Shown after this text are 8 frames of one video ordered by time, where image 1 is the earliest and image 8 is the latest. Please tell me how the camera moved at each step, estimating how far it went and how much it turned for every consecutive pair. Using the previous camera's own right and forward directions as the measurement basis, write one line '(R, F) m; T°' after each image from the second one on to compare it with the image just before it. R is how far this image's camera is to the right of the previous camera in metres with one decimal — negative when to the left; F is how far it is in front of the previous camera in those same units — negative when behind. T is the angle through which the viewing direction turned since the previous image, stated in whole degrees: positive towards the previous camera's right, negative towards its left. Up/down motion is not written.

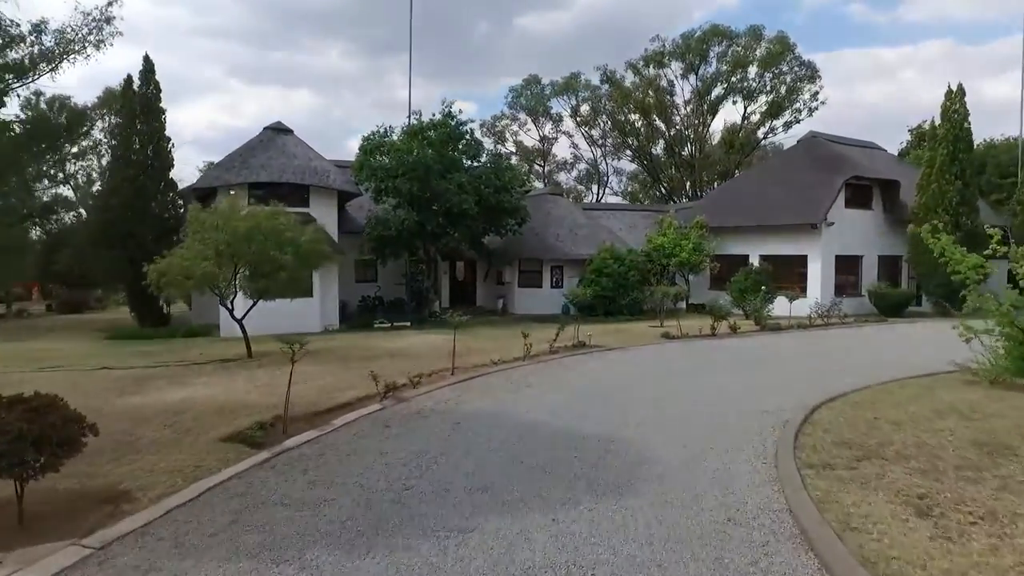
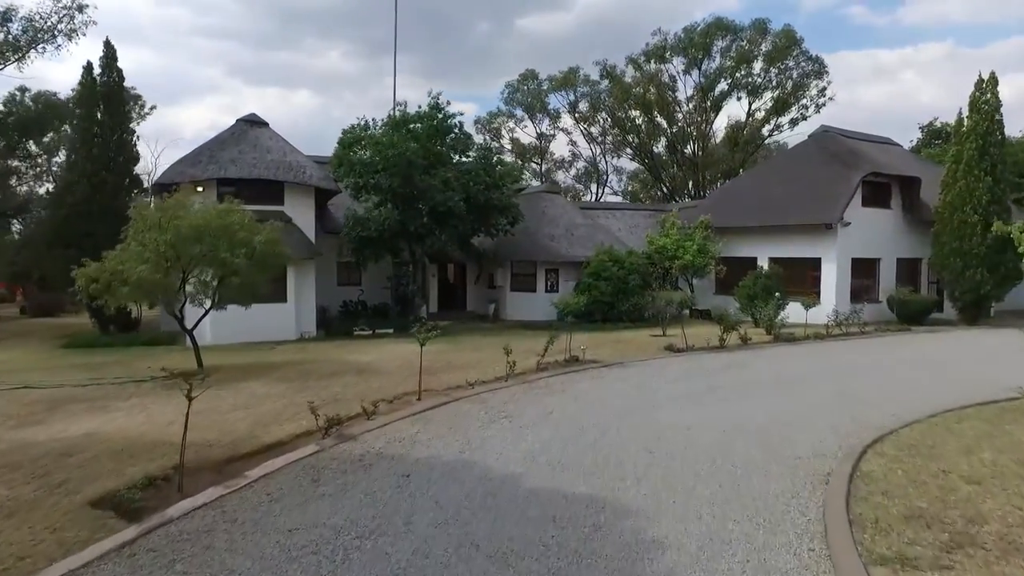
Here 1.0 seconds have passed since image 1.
(+0.3, +1.7) m; 0°
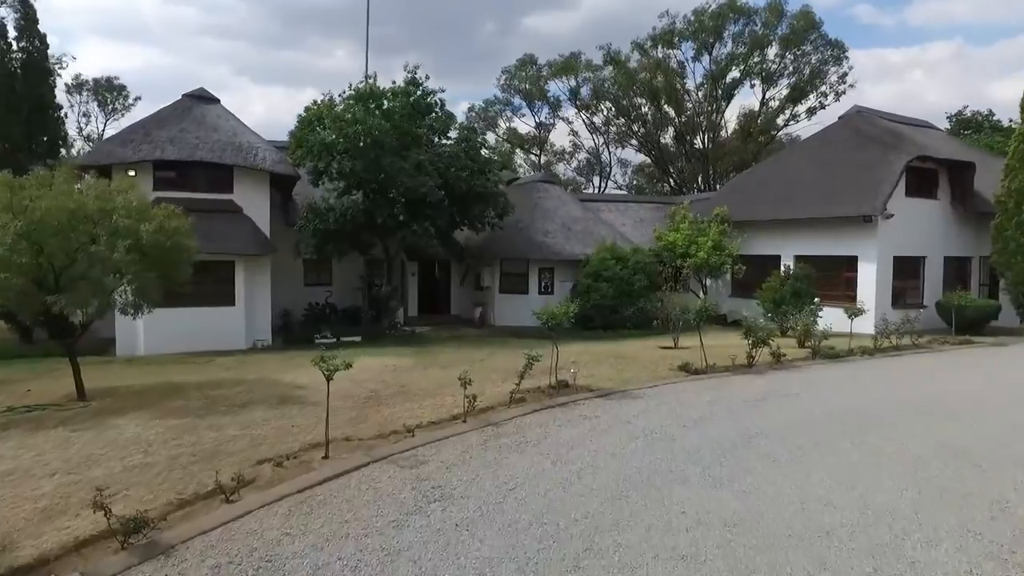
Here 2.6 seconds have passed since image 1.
(+0.5, +3.0) m; 0°
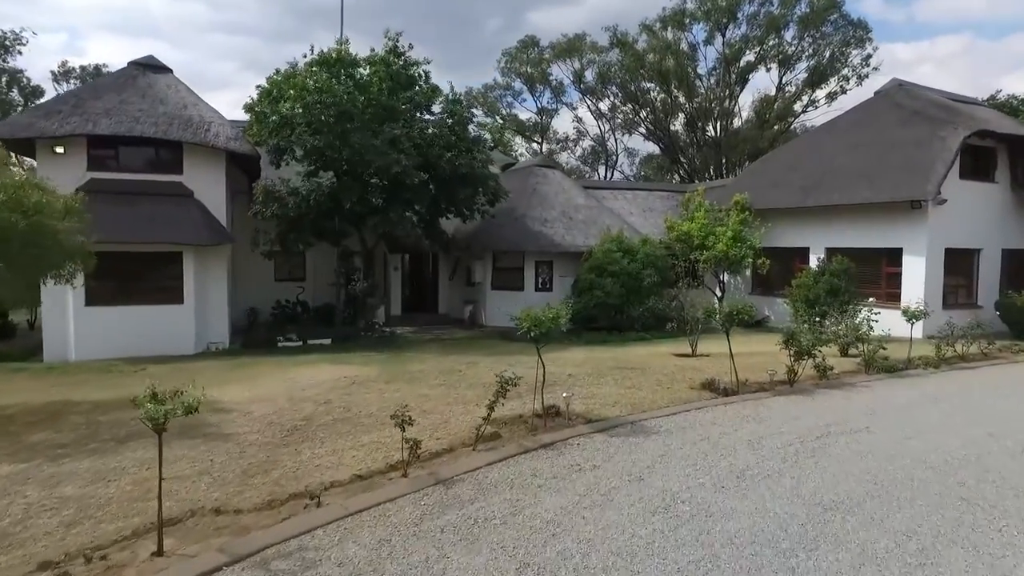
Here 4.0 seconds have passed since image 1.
(+0.4, +2.4) m; -1°
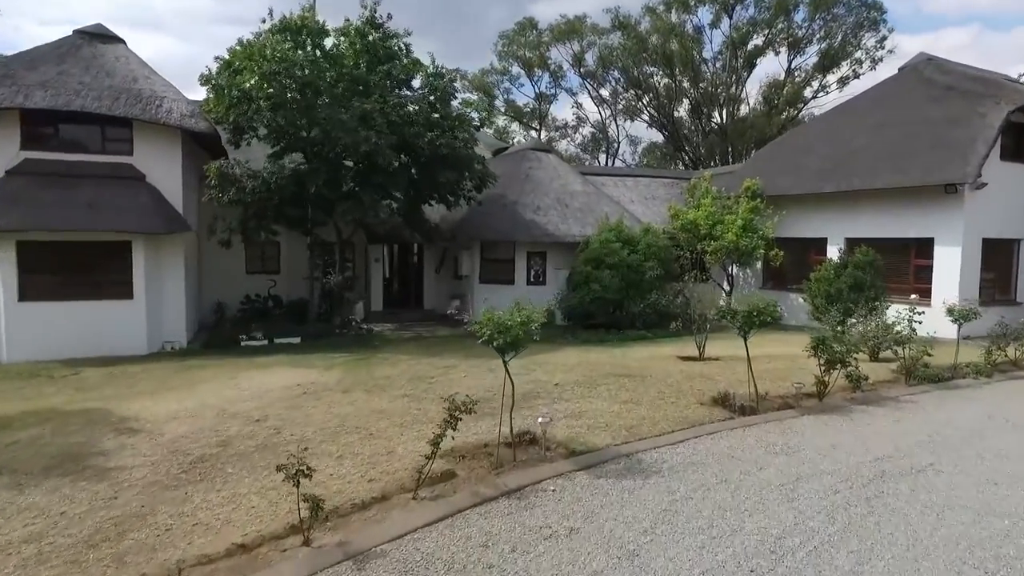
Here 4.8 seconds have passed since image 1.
(+0.3, +1.6) m; 0°
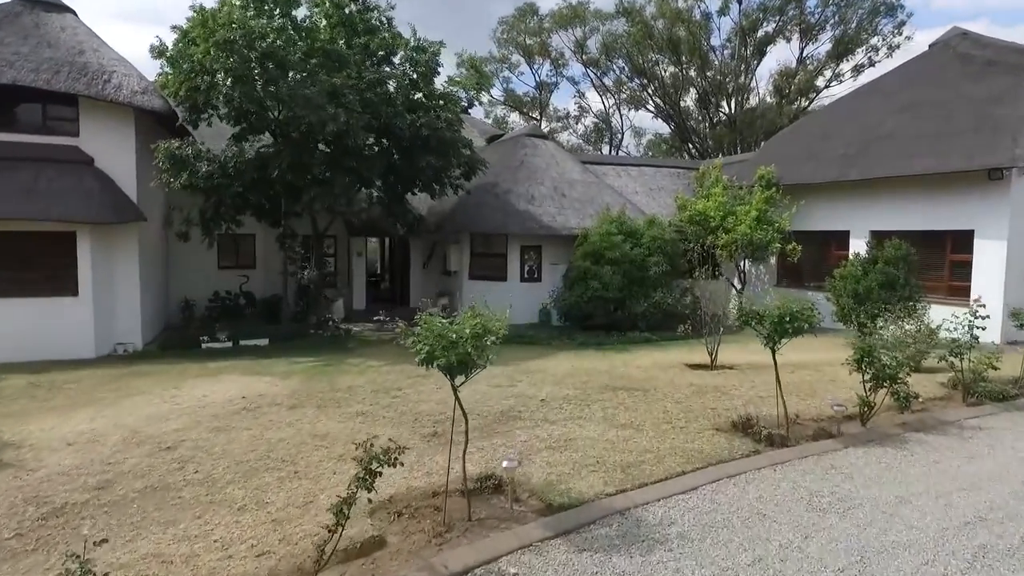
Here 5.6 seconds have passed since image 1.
(+0.3, +1.5) m; 0°
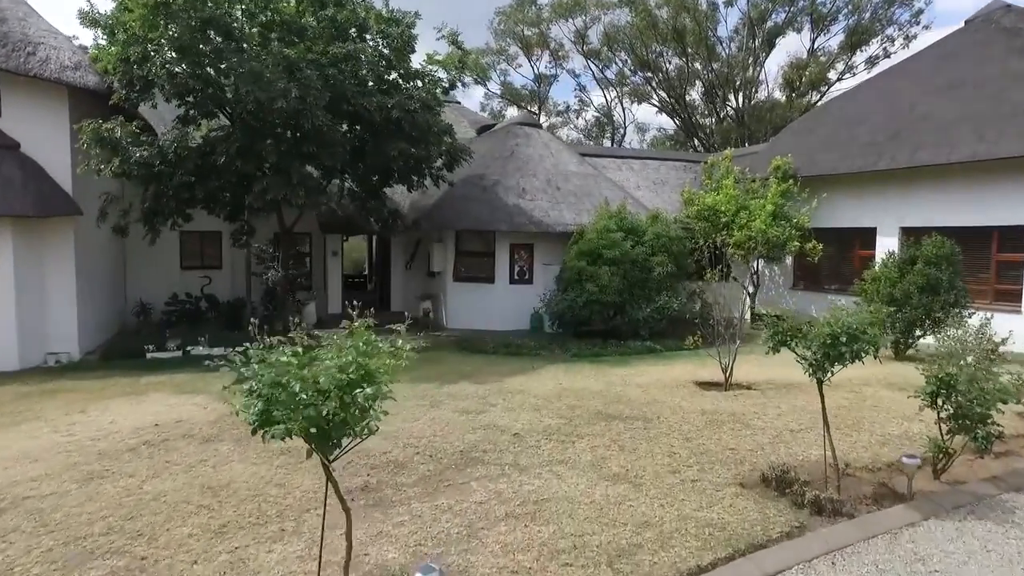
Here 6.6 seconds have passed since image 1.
(+0.3, +1.6) m; 0°
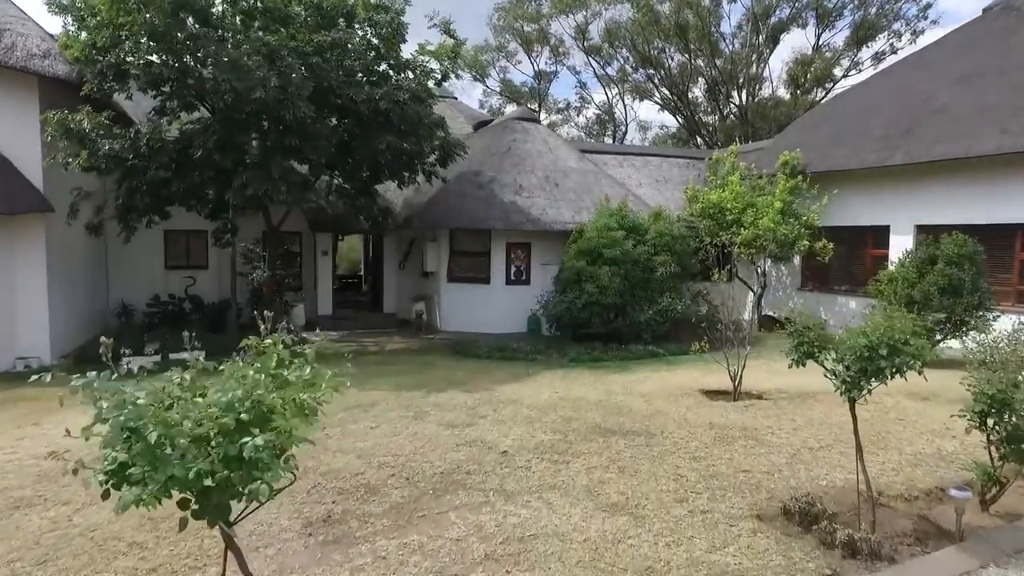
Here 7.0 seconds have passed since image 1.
(+0.1, +0.6) m; 0°
